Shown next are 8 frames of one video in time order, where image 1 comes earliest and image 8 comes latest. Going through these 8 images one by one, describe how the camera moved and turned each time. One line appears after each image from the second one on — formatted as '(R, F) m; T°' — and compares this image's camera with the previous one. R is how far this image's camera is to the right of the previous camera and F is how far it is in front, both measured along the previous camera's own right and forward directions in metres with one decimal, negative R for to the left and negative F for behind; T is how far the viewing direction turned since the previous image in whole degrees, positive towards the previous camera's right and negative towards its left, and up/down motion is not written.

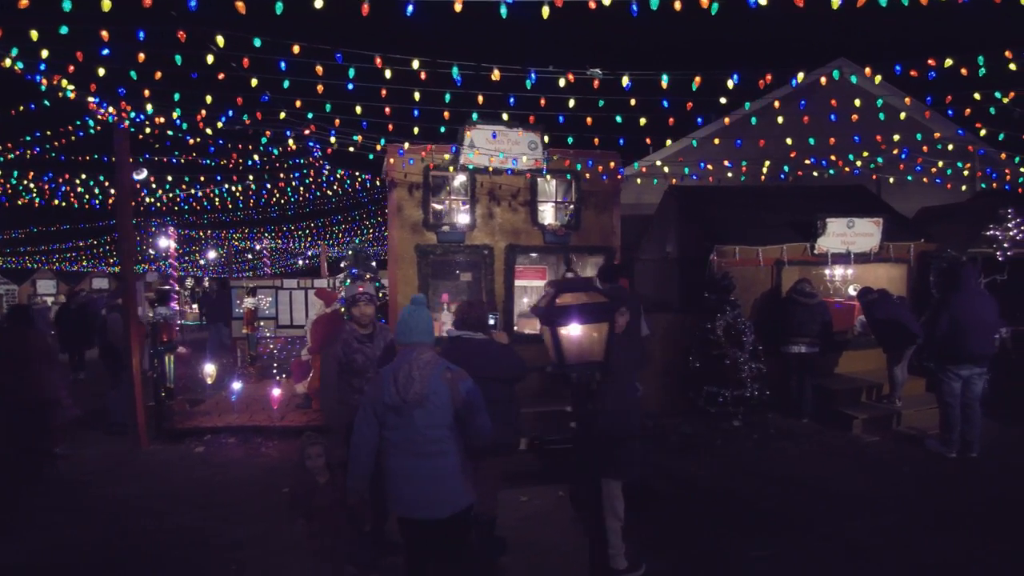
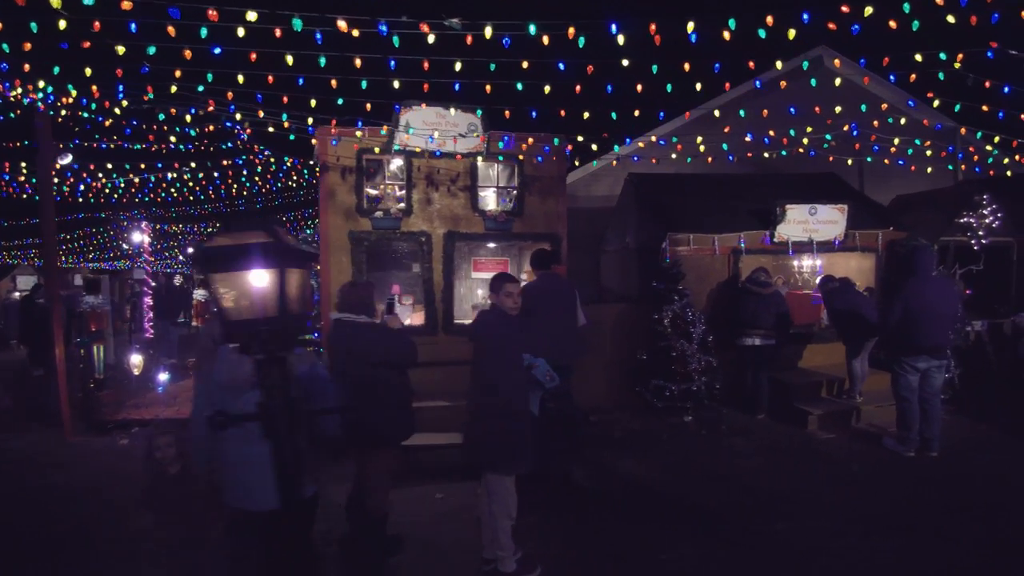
(+1.8, +0.4) m; -1°
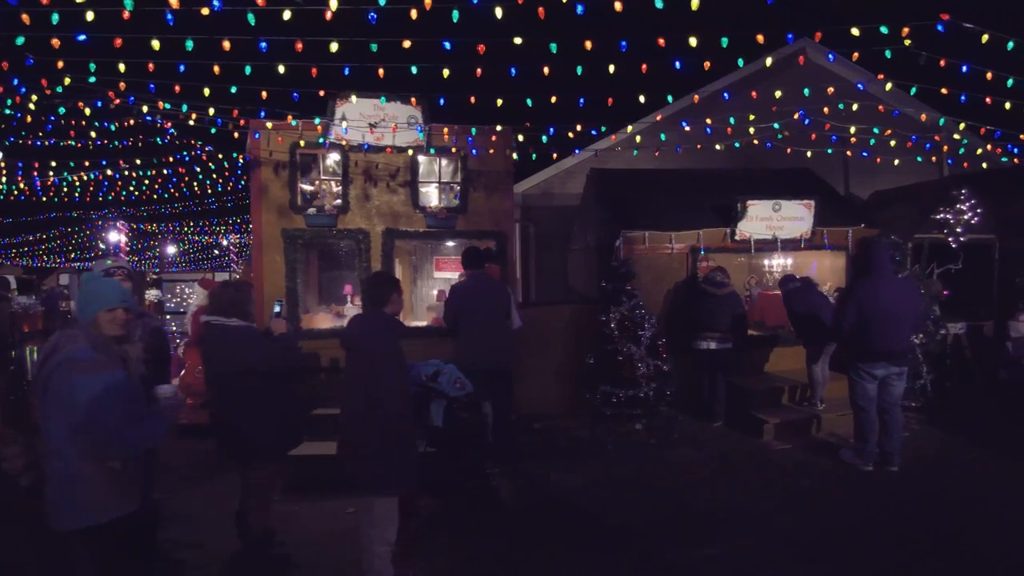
(+1.6, +0.4) m; -1°
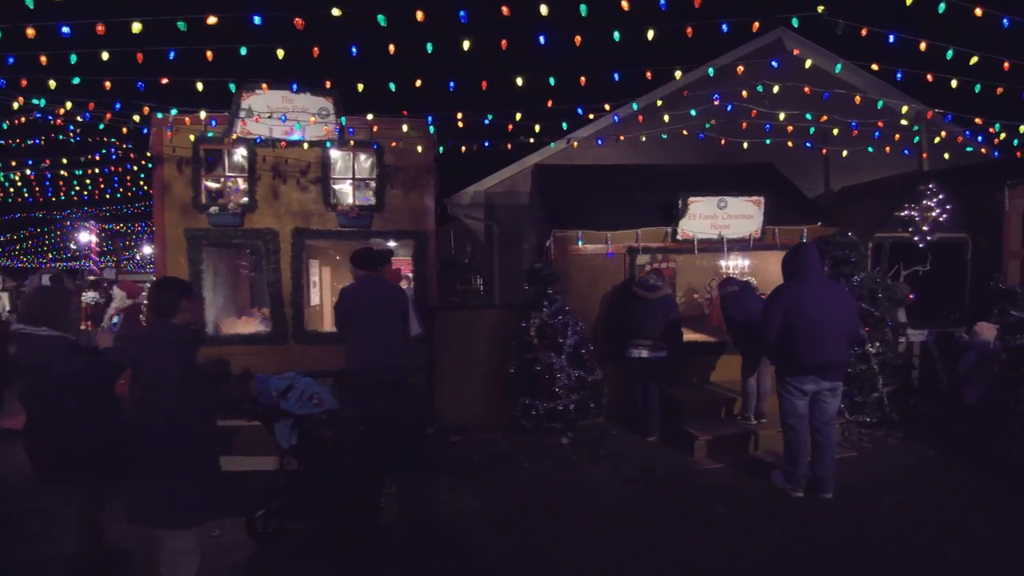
(+2.1, +0.5) m; -1°
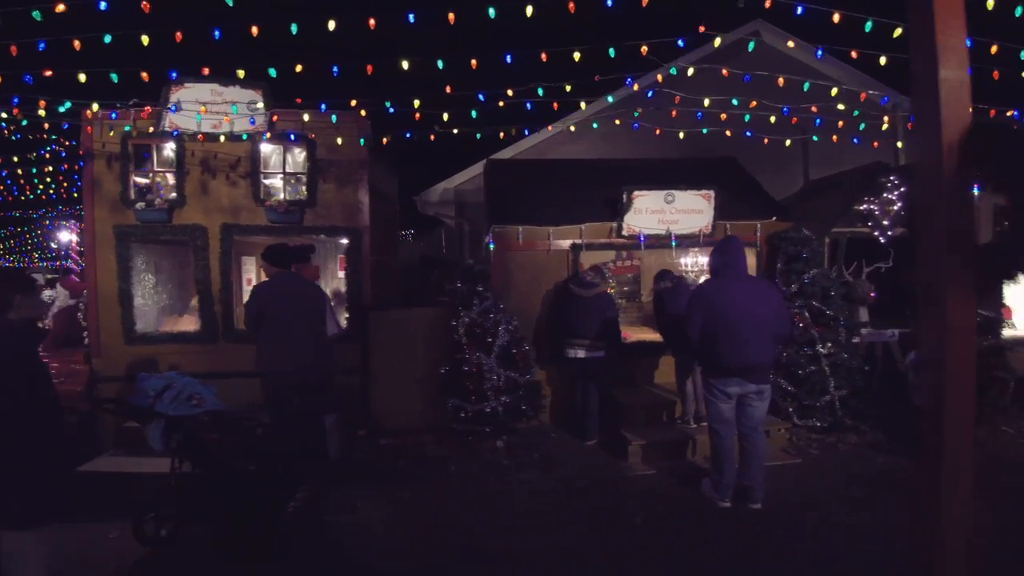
(+1.7, +0.3) m; -1°
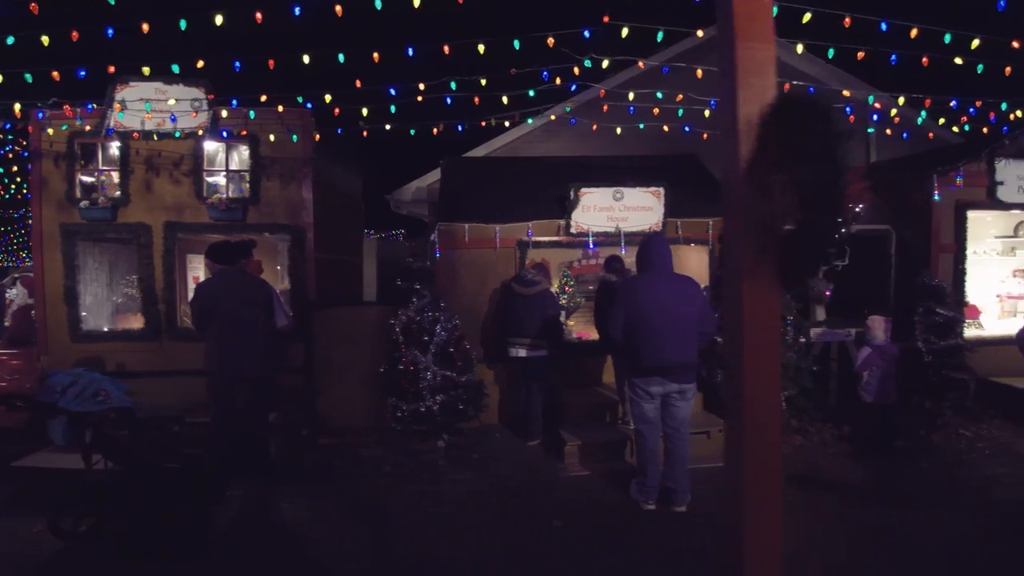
(+1.4, +0.1) m; -1°
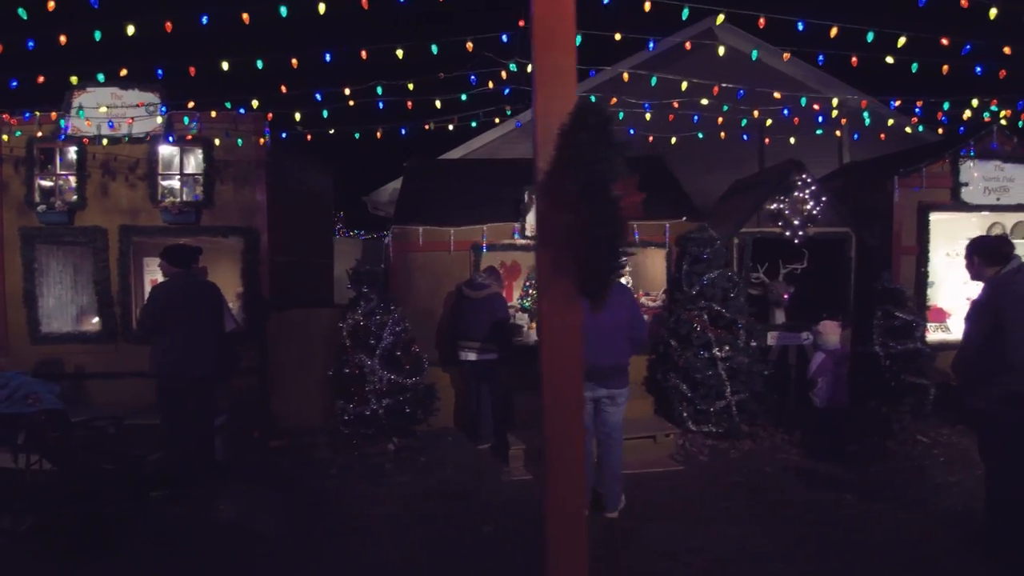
(+1.2, 0.0) m; -1°
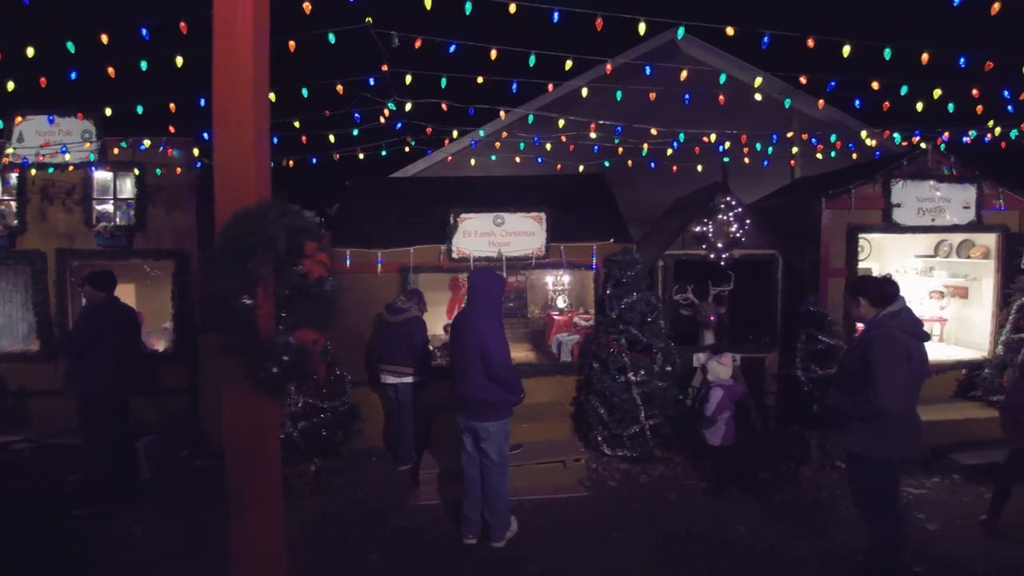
(+2.0, -0.1) m; -1°
